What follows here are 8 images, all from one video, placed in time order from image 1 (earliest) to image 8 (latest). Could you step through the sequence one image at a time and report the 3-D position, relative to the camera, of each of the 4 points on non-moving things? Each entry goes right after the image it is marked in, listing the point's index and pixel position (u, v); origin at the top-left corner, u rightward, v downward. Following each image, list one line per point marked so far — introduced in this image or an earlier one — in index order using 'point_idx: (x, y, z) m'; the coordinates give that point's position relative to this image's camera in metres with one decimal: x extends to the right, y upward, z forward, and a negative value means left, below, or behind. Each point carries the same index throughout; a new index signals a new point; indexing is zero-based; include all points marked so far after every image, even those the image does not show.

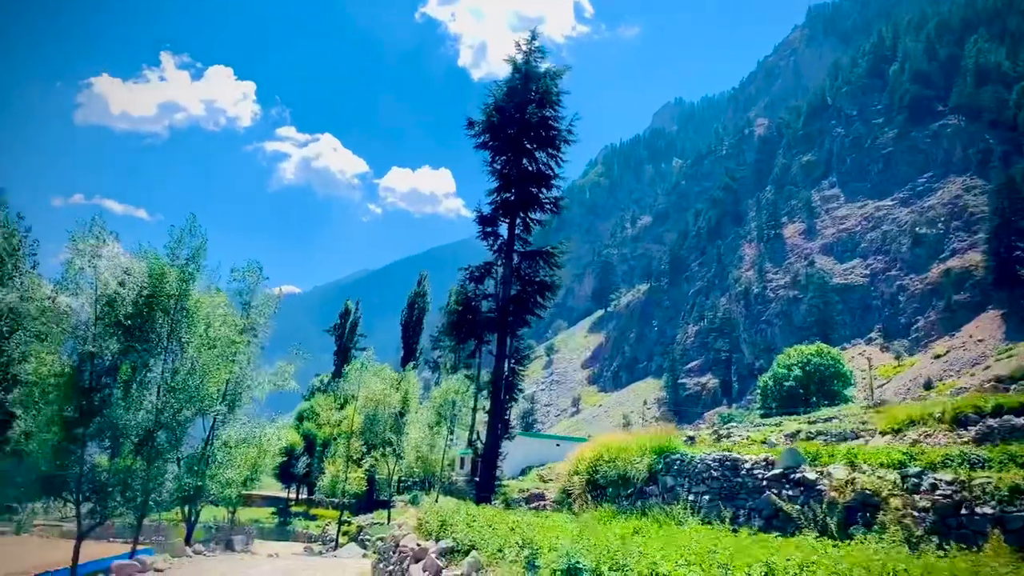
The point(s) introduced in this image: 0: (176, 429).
0: (-6.6, -2.8, +17.0) m
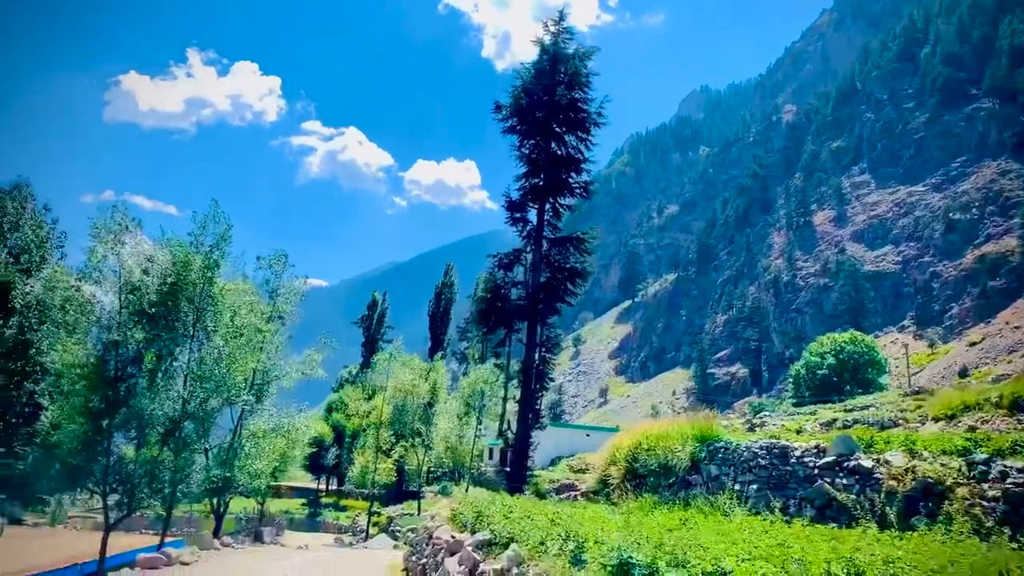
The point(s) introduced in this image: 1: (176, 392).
0: (-6.0, -2.5, +16.7) m
1: (-6.3, -1.9, +16.1) m
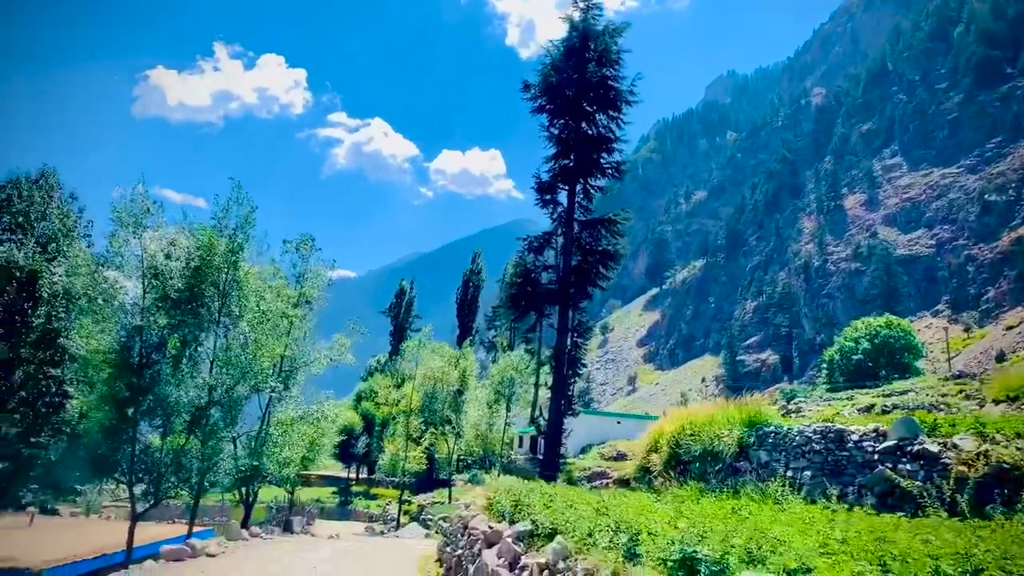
0: (-5.4, -2.2, +16.3) m
1: (-5.7, -1.7, +15.7) m
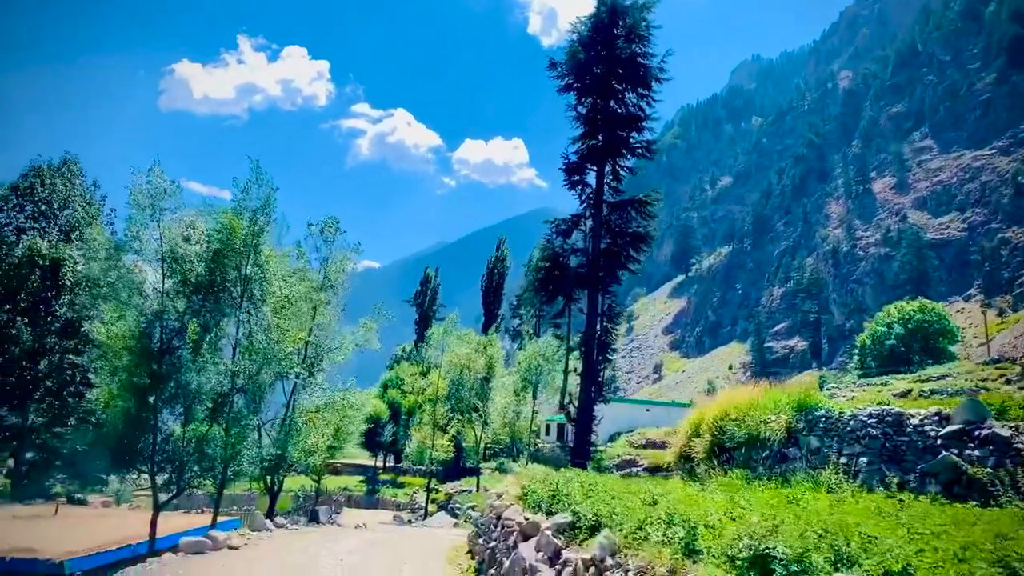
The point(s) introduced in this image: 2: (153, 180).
0: (-4.8, -1.9, +15.9) m
1: (-5.1, -1.4, +15.3) m
2: (-6.1, +1.9, +14.5) m
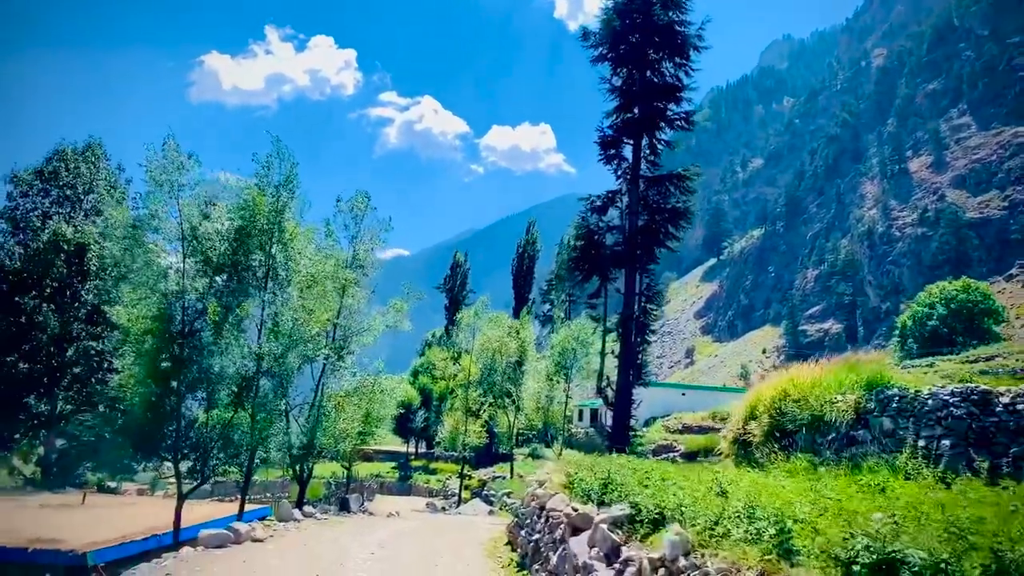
0: (-4.1, -1.6, +15.2) m
1: (-4.5, -1.0, +14.7) m
2: (-5.5, +2.2, +13.9) m
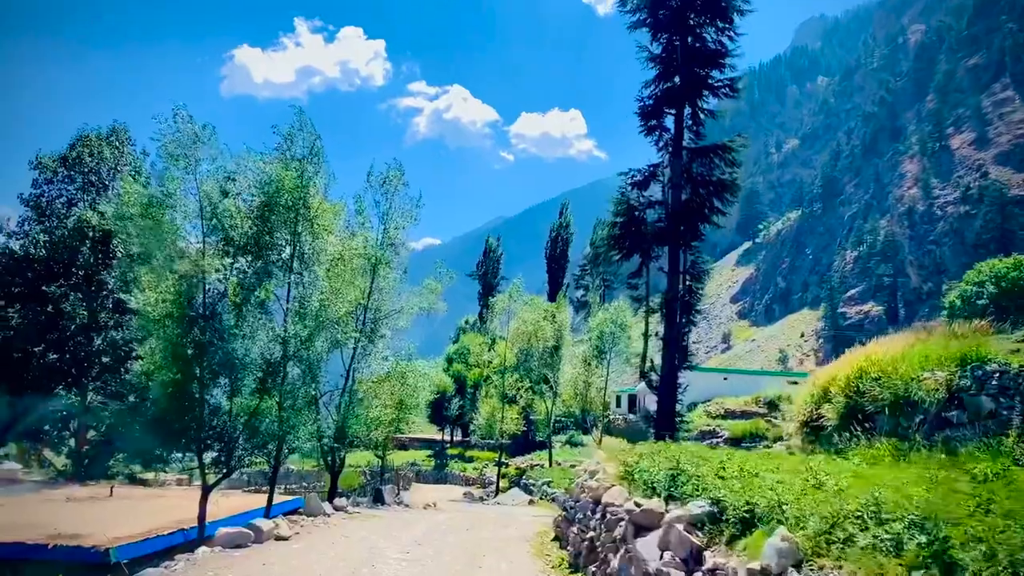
0: (-3.4, -1.2, +14.4) m
1: (-3.8, -0.7, +13.8) m
2: (-4.9, +2.5, +13.0) m
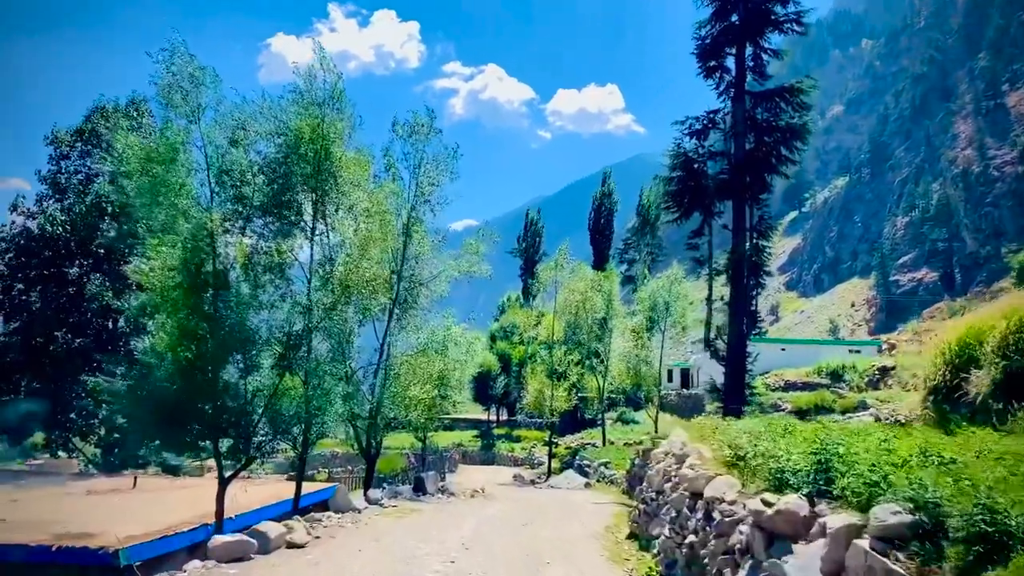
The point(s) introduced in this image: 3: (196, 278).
0: (-2.6, -0.7, +12.8) m
1: (-3.1, -0.2, +12.2) m
2: (-4.3, +2.9, +11.4) m
3: (-4.0, +0.2, +11.0) m
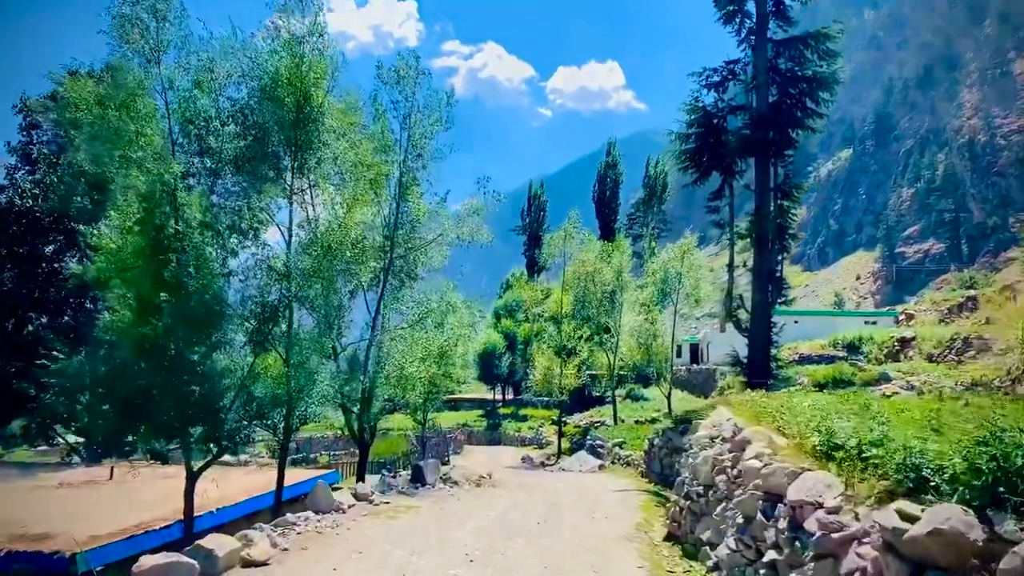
0: (-2.5, -0.3, +11.3) m
1: (-3.0, +0.2, +10.7) m
2: (-4.3, +3.3, +9.8) m
3: (-4.0, +0.5, +9.5) m
